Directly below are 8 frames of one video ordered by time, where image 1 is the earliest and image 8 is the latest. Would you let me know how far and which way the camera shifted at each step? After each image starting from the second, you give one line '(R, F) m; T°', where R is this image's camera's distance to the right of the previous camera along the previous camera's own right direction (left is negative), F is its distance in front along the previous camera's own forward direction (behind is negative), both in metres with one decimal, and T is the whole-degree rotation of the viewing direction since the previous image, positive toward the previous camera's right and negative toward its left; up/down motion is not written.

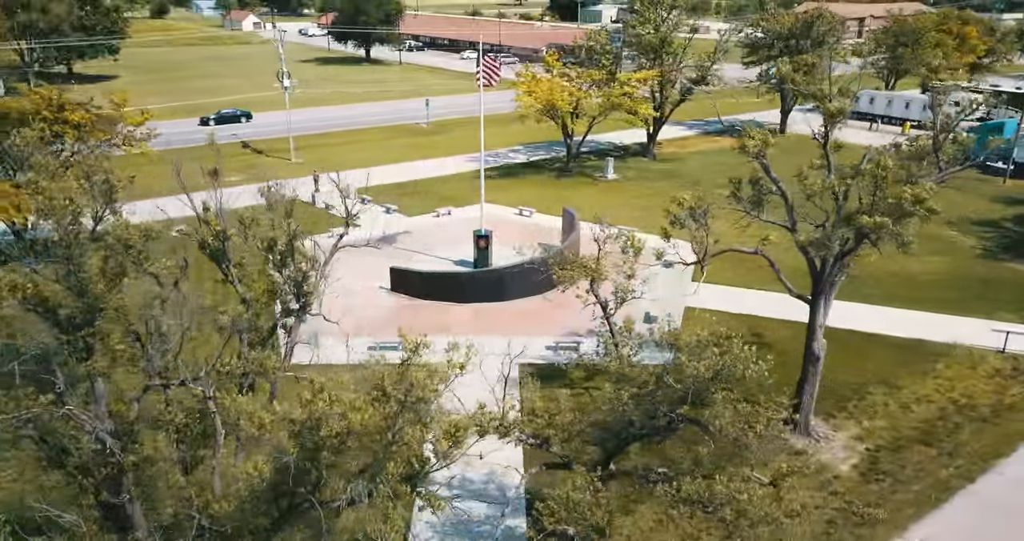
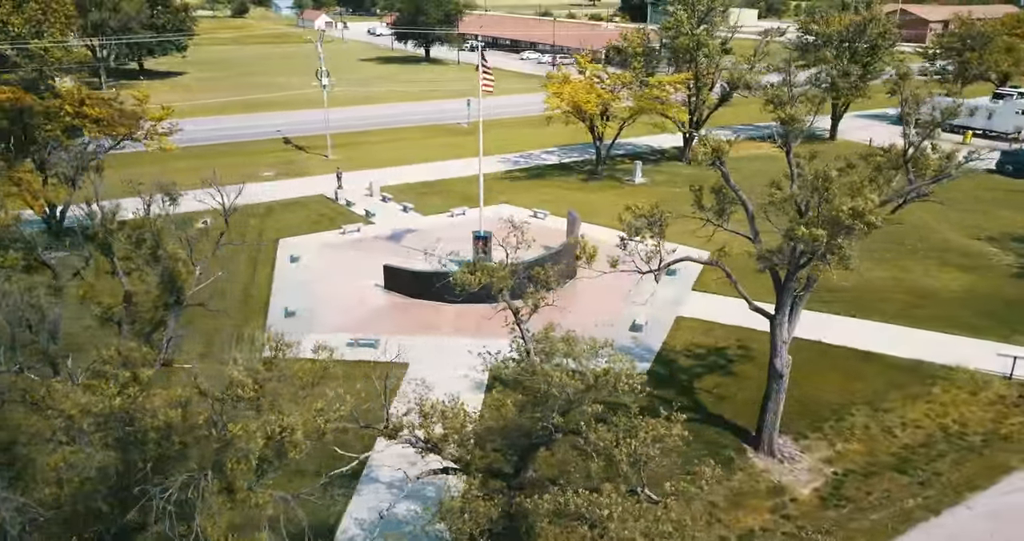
(+1.9, +0.1) m; -5°
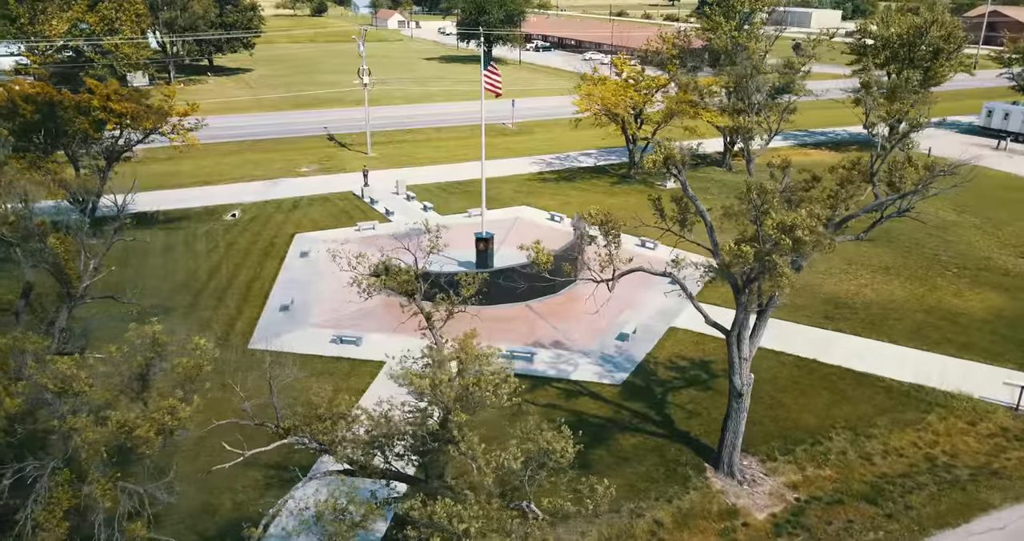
(+1.9, +0.2) m; -5°
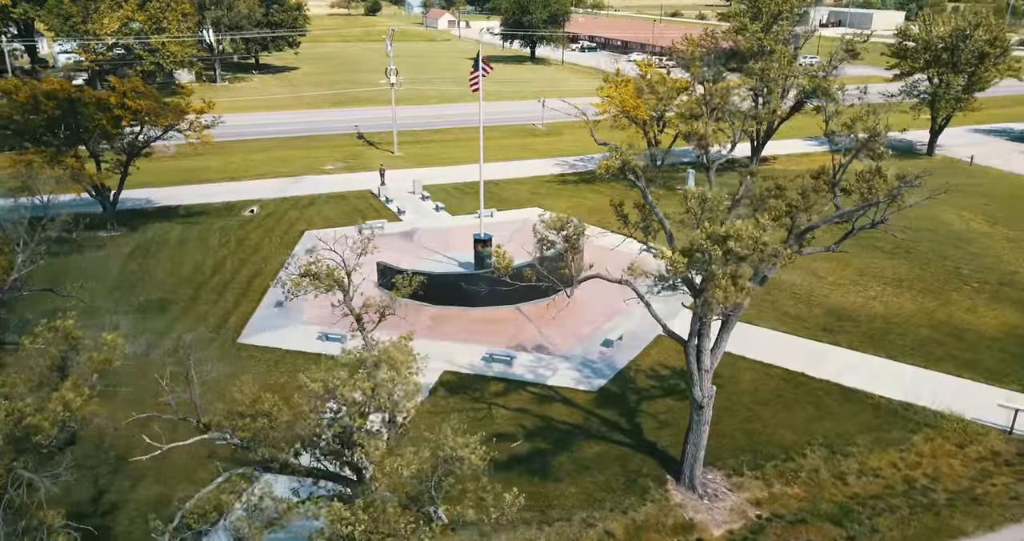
(+1.4, +0.1) m; -4°
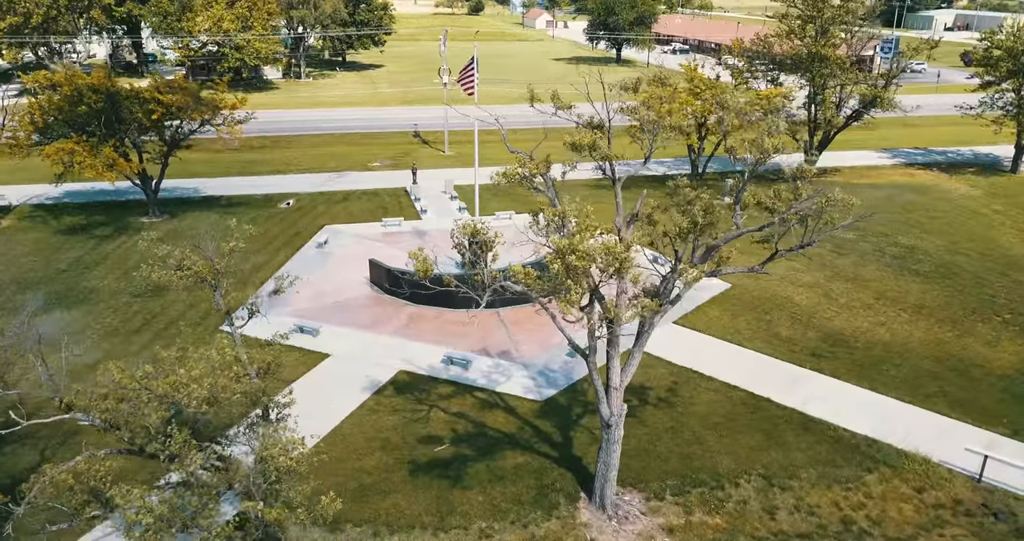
(+2.8, +0.2) m; -8°
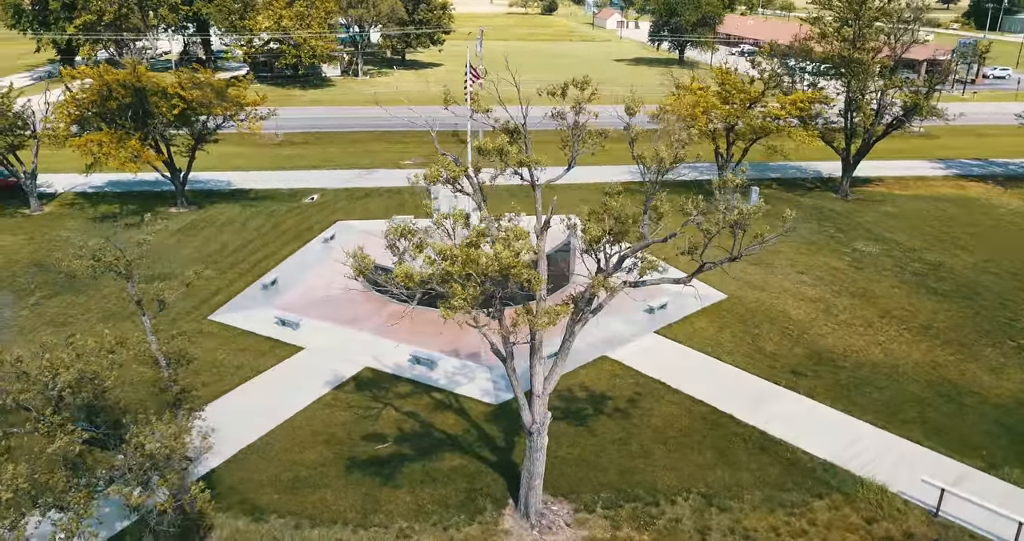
(+2.1, +0.2) m; -6°
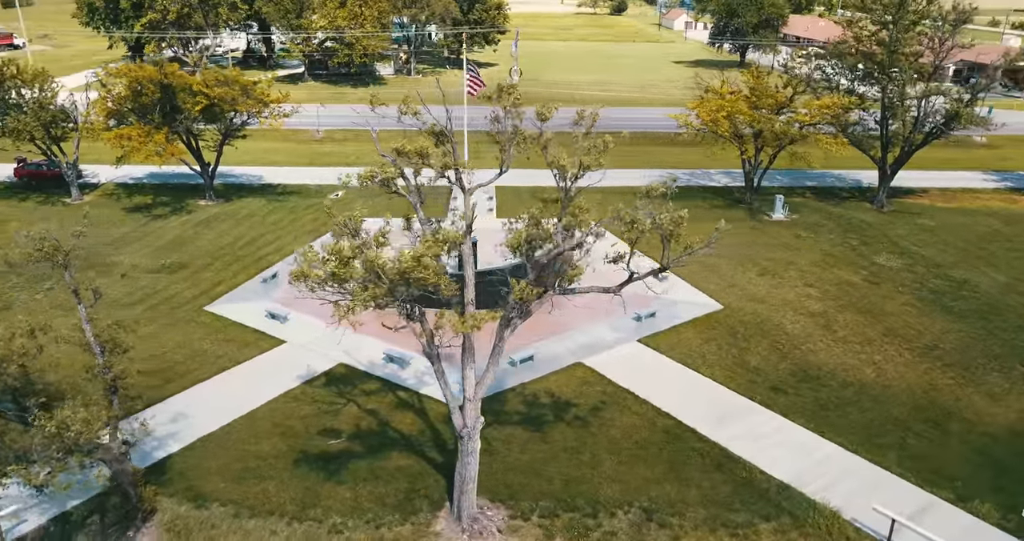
(+1.9, +0.1) m; -5°
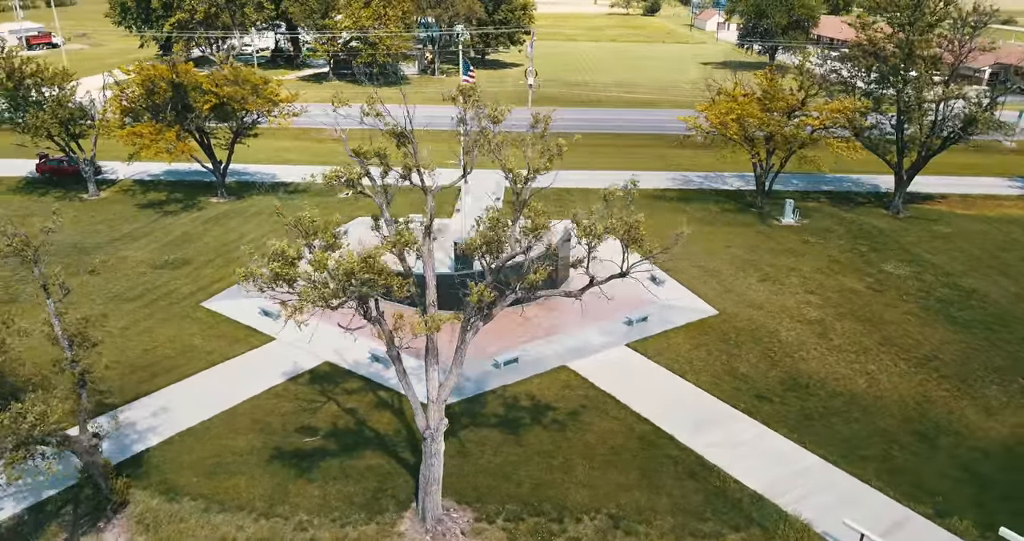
(+1.0, +0.1) m; -2°
